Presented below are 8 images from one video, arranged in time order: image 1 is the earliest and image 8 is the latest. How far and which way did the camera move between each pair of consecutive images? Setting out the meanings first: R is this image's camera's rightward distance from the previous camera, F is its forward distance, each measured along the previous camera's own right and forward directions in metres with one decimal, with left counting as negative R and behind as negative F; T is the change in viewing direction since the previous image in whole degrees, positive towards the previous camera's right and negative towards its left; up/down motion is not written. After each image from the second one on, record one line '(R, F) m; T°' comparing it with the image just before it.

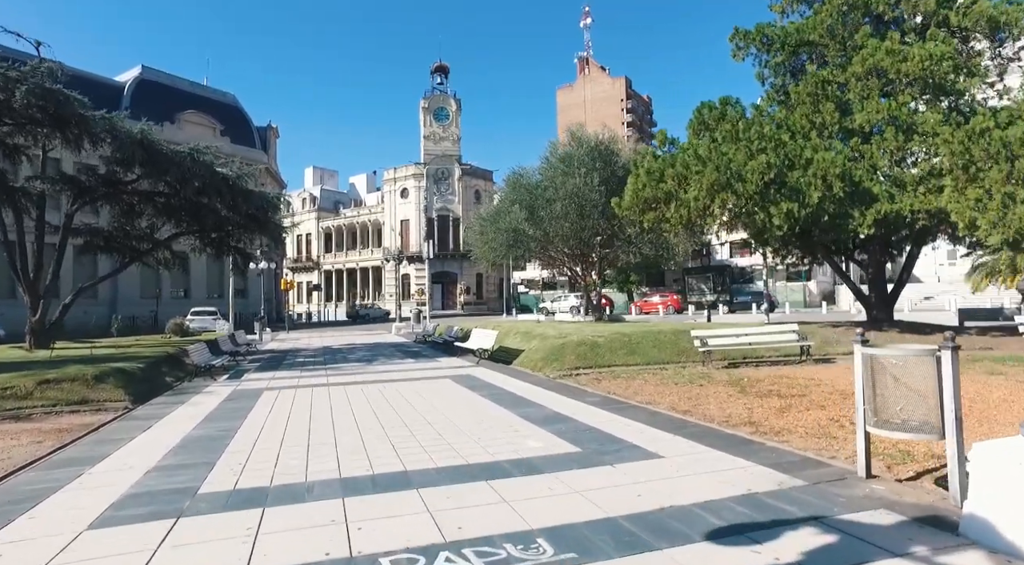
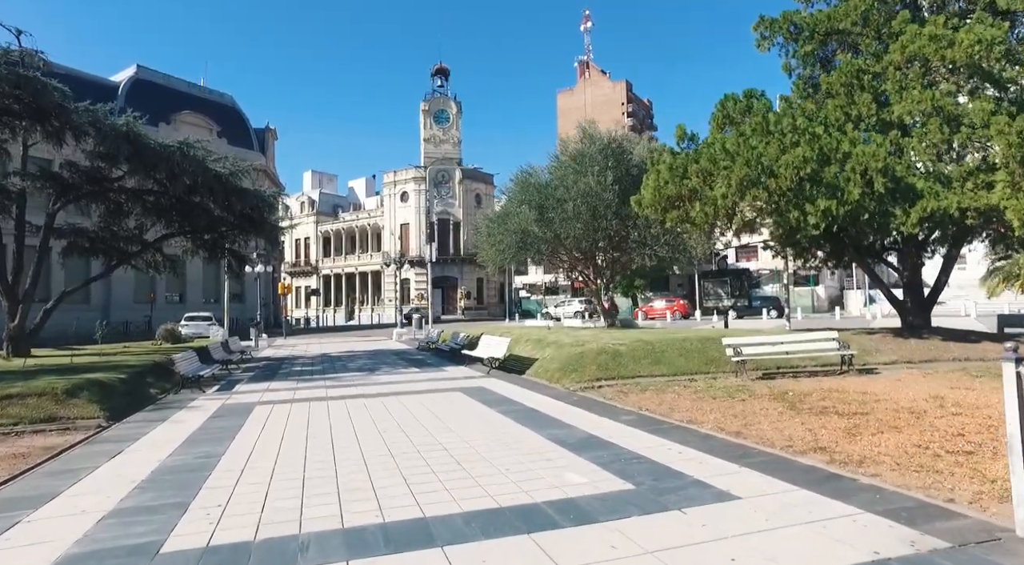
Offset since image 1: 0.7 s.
(-0.4, +1.2) m; 0°
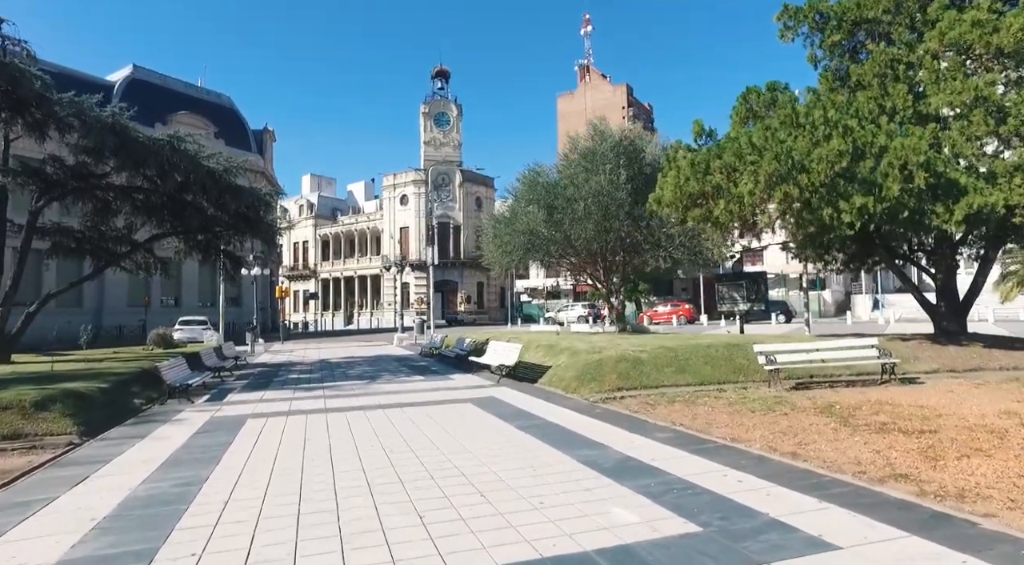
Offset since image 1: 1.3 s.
(-0.3, +1.0) m; 0°
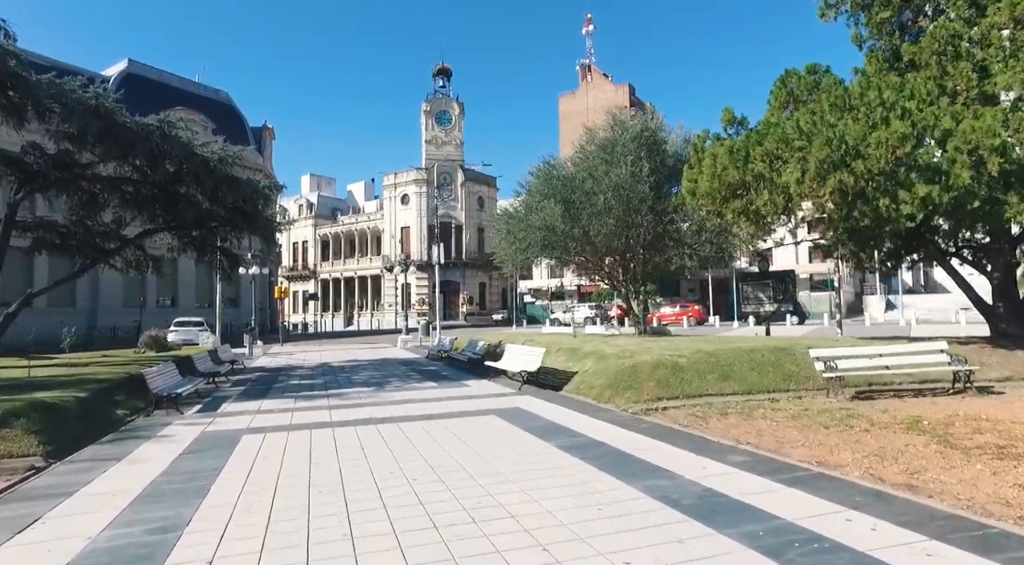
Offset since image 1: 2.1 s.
(-0.5, +1.3) m; 0°
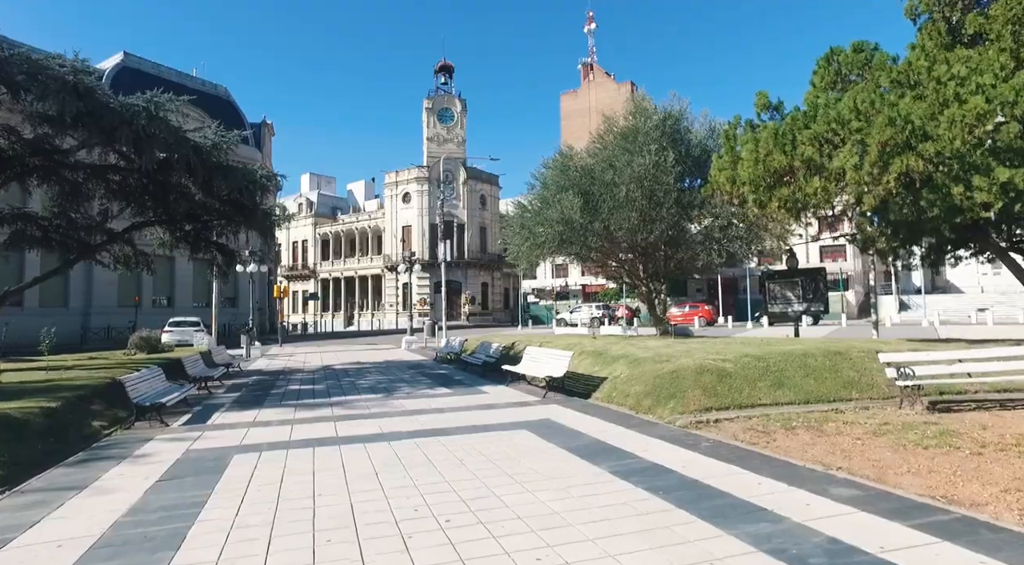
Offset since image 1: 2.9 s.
(-0.5, +1.3) m; 0°
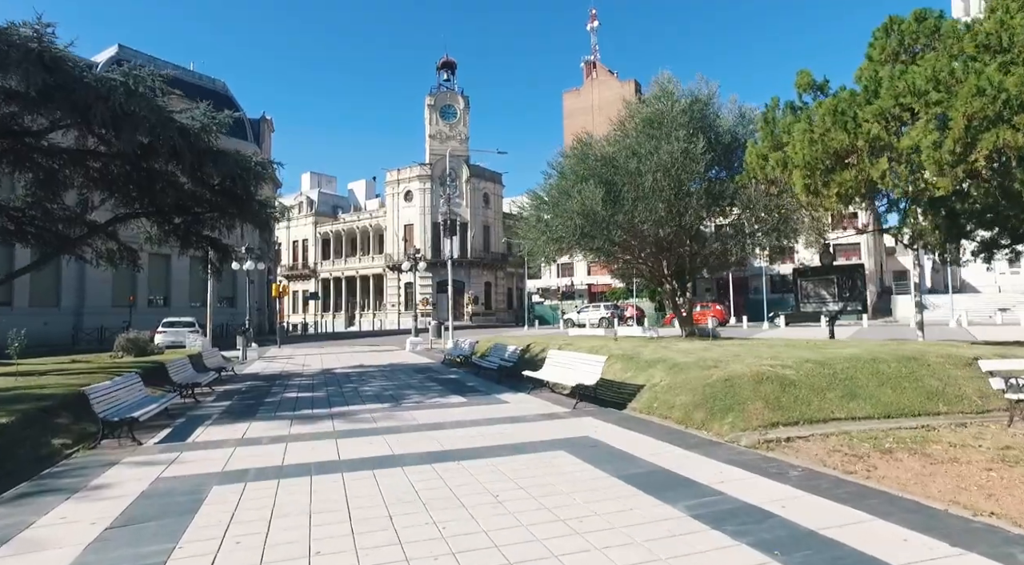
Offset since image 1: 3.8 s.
(-0.4, +1.5) m; 0°
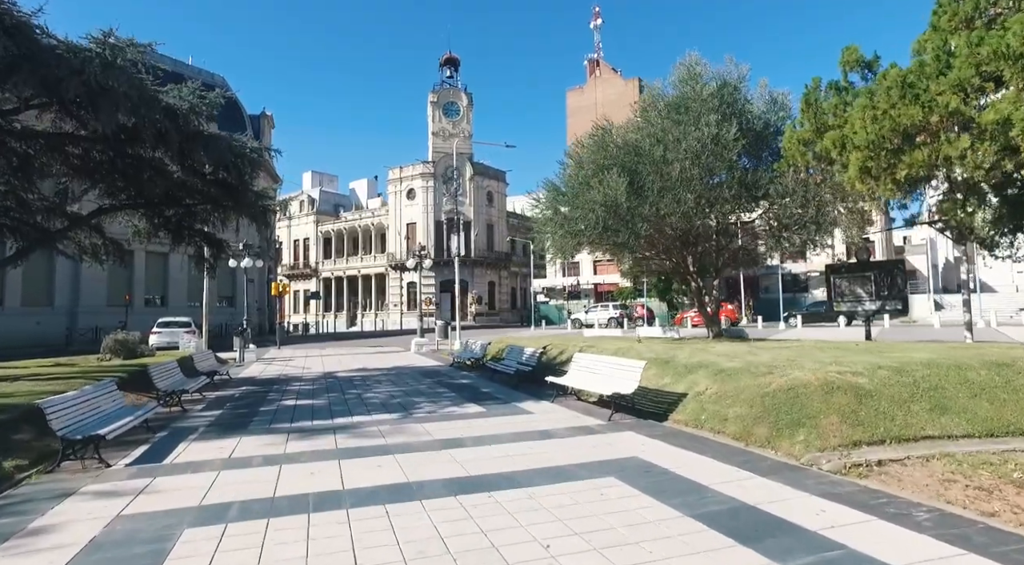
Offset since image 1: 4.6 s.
(-0.4, +1.3) m; 0°
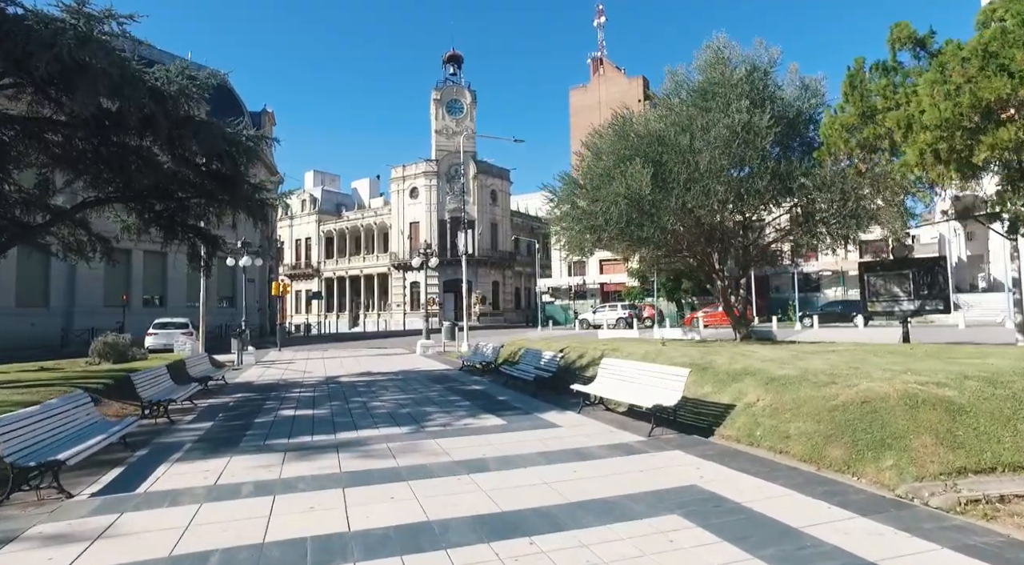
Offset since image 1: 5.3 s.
(-0.3, +1.1) m; 0°
